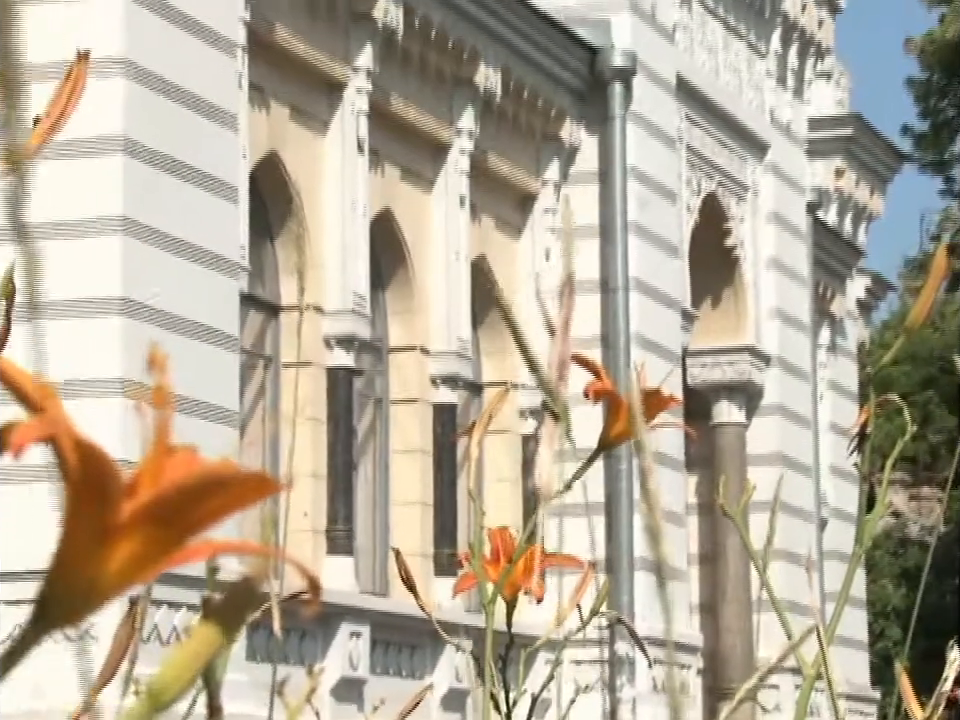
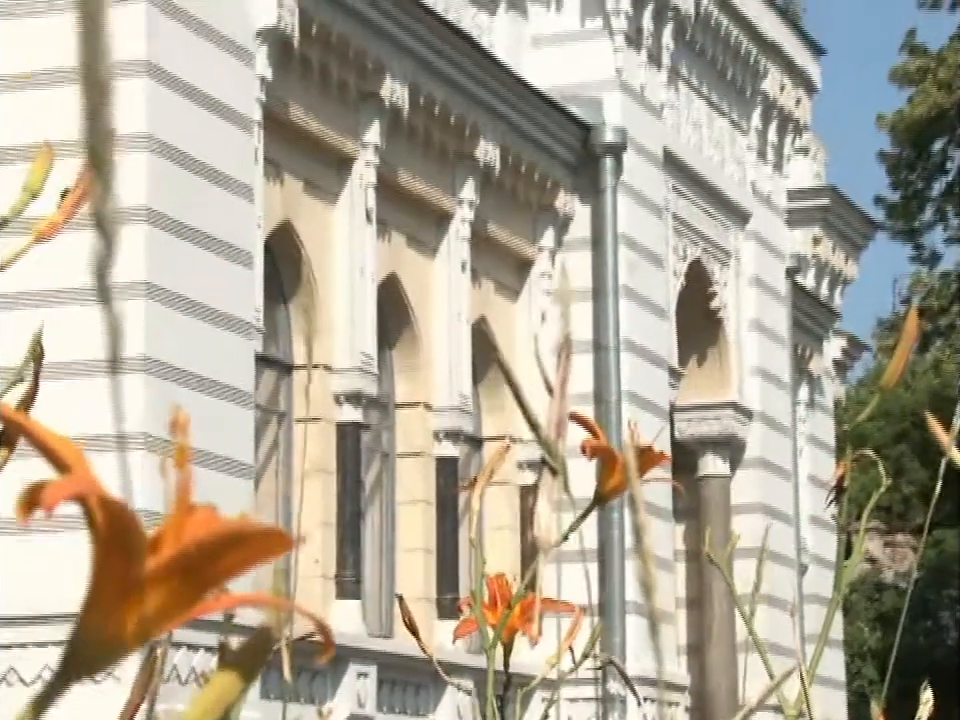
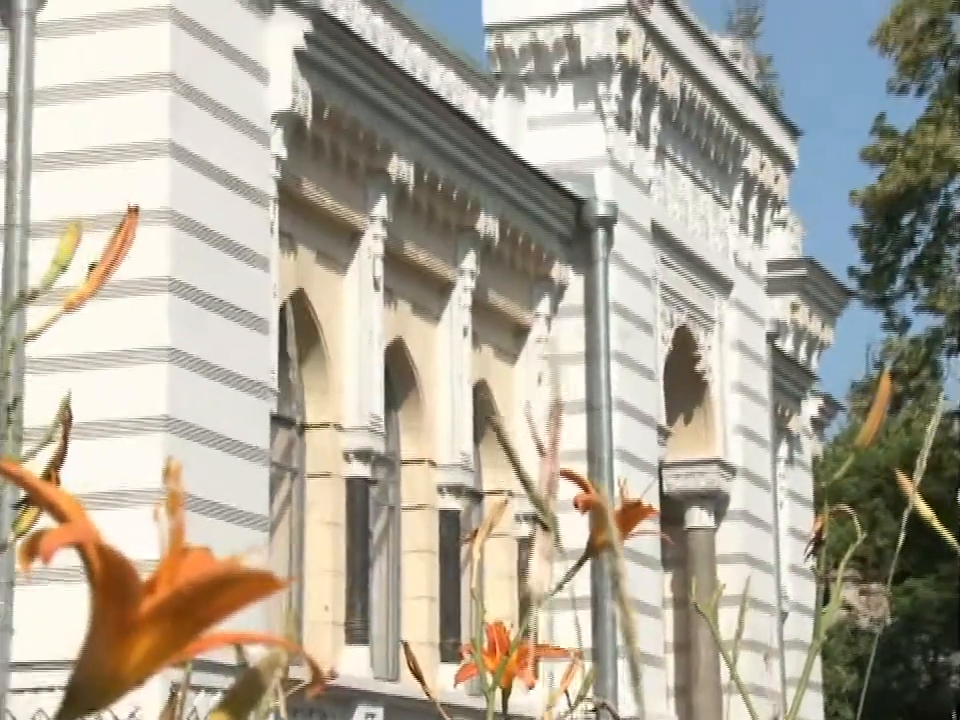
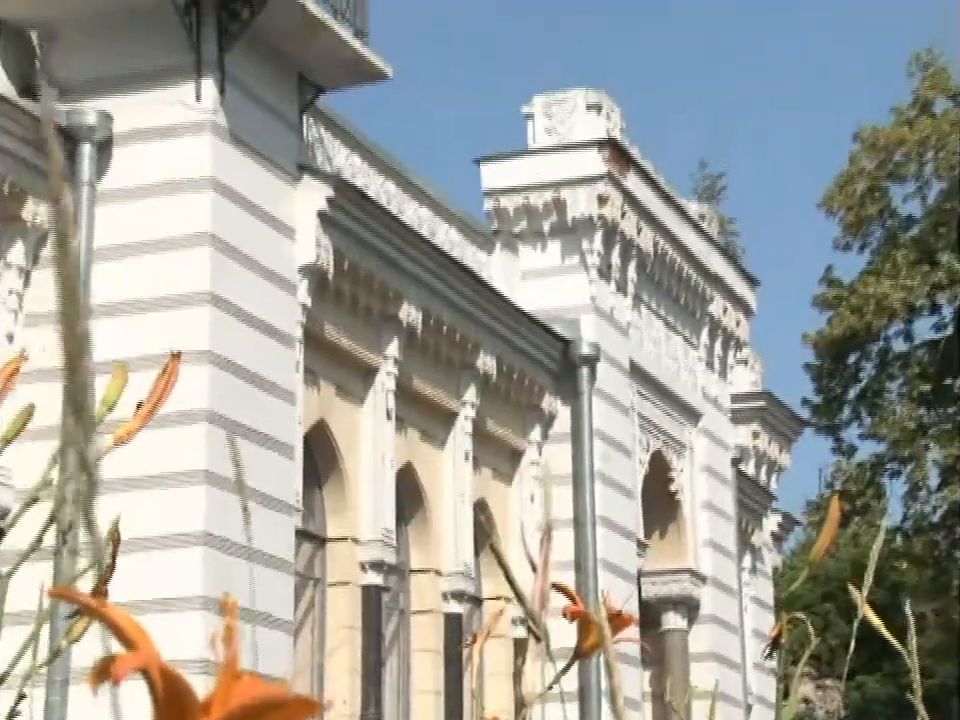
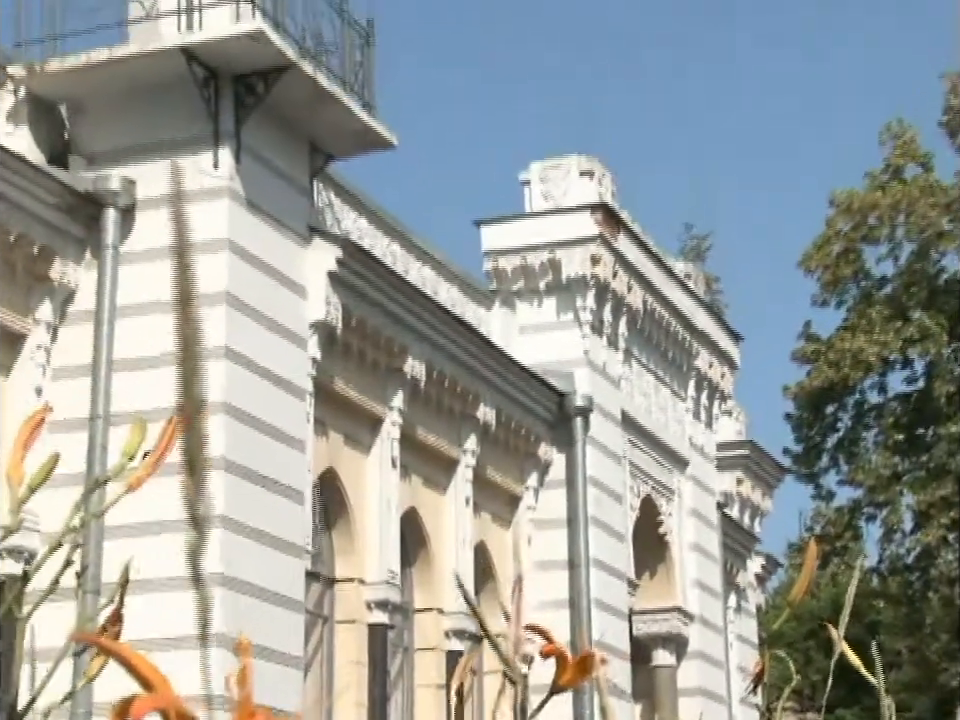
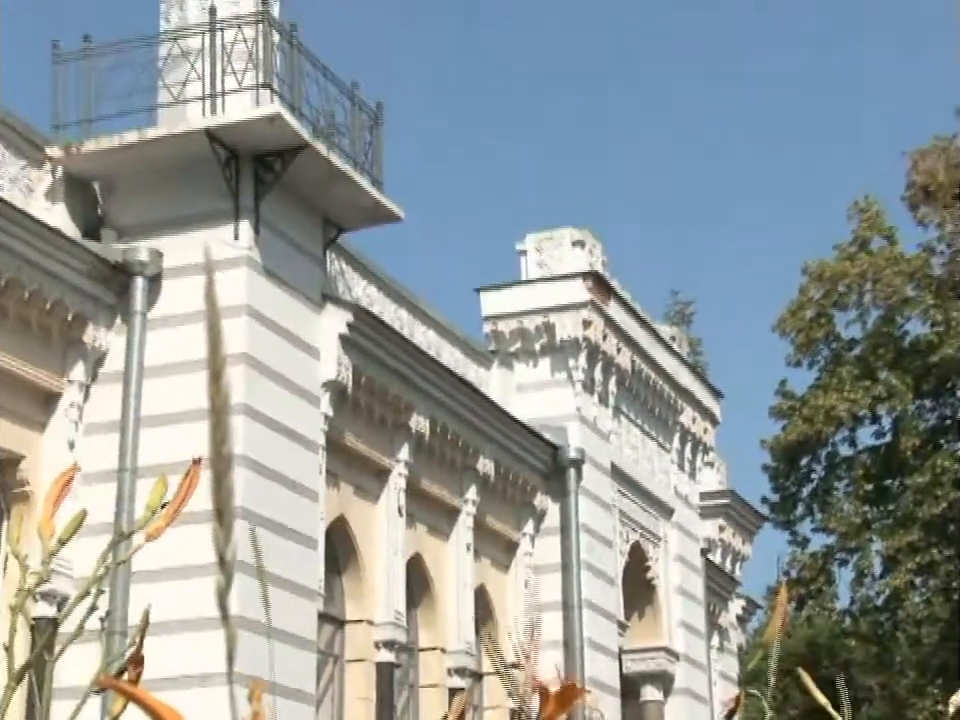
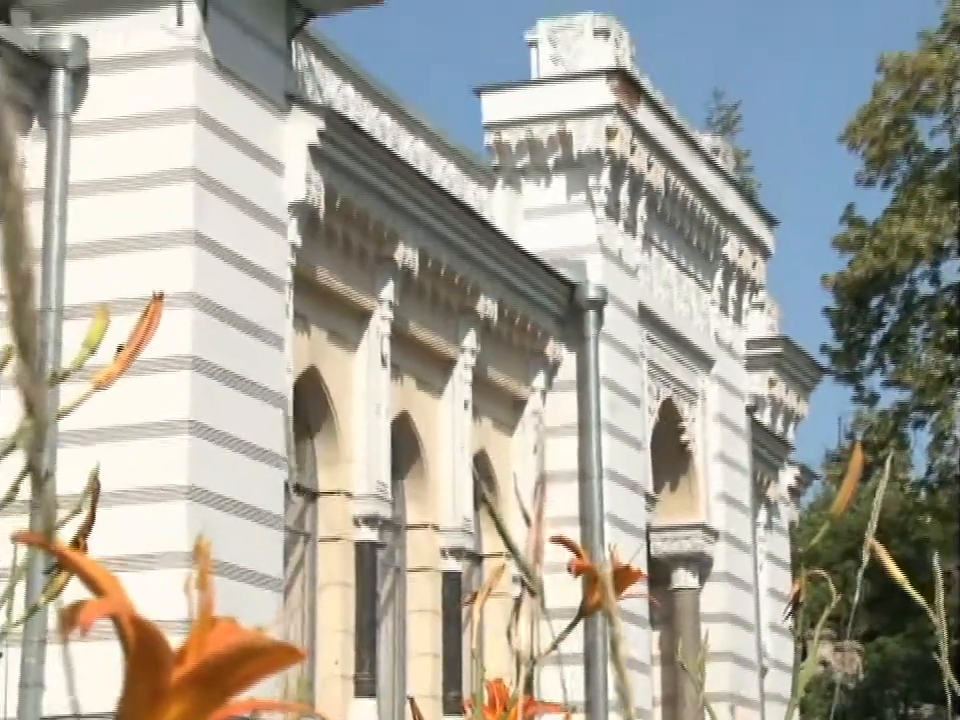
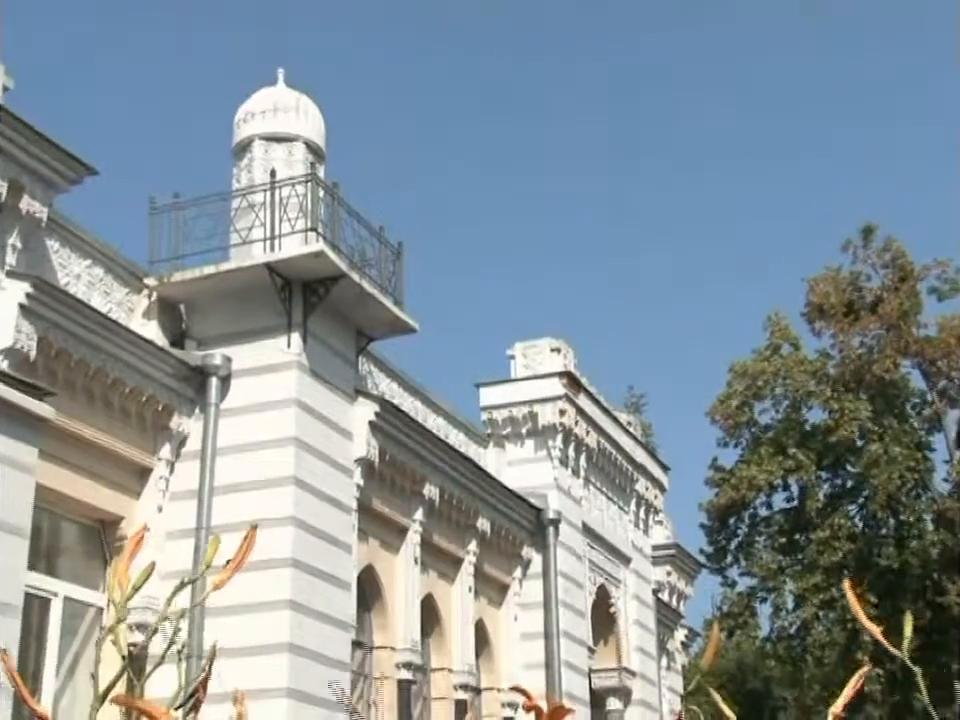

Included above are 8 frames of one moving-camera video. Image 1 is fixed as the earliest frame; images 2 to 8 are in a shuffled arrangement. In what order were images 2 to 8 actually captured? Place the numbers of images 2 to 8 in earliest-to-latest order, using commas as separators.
2, 3, 7, 4, 5, 6, 8
